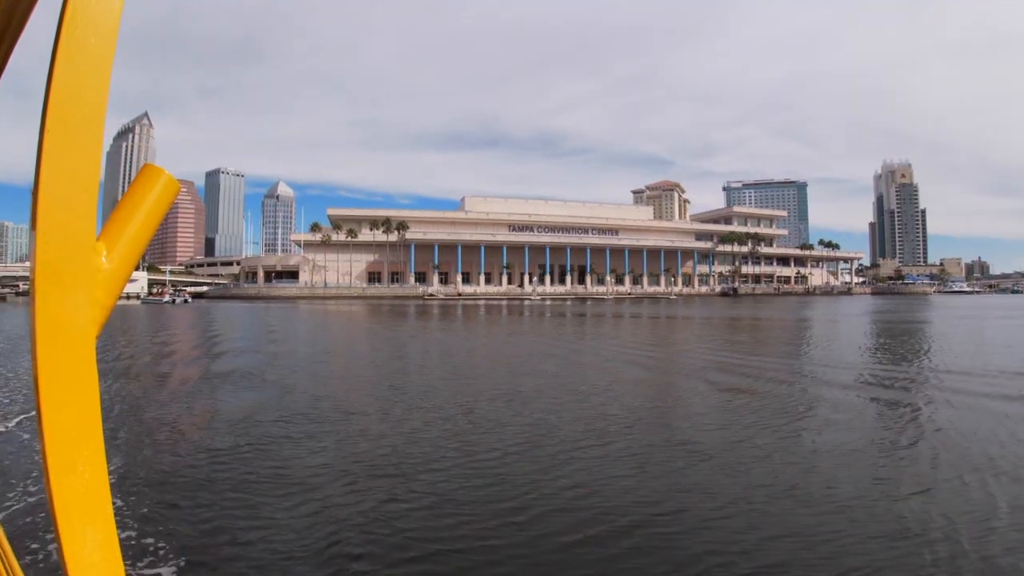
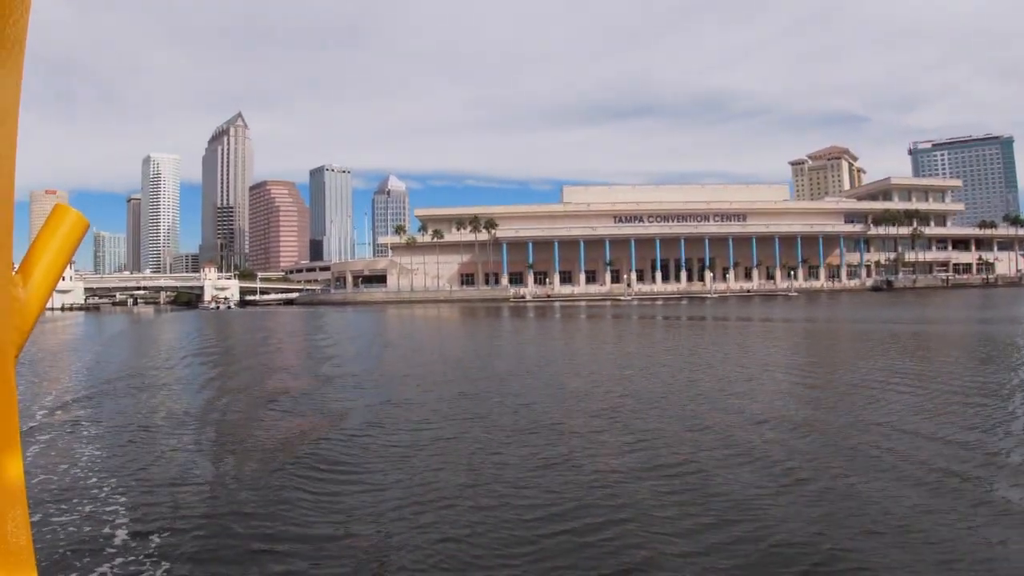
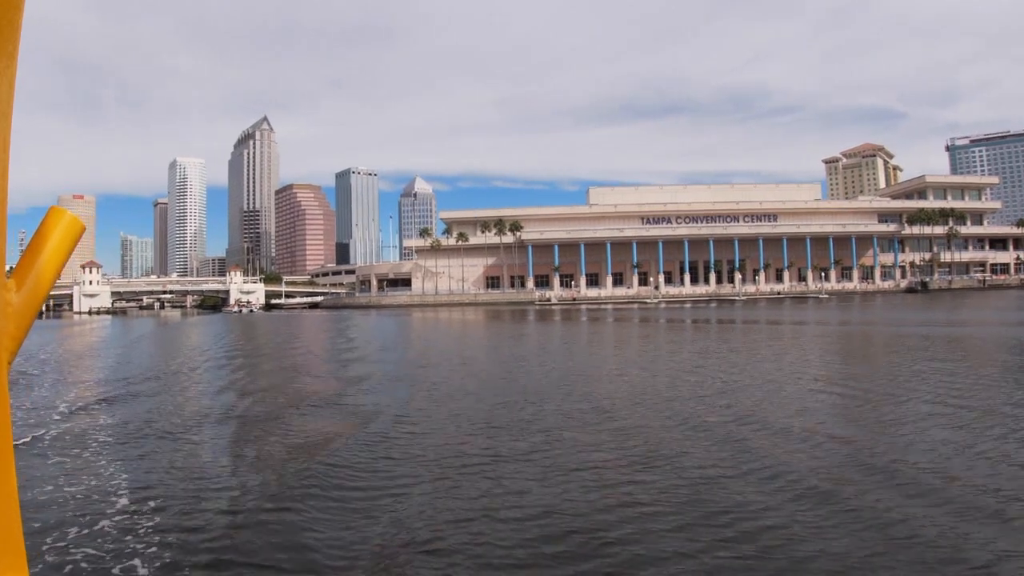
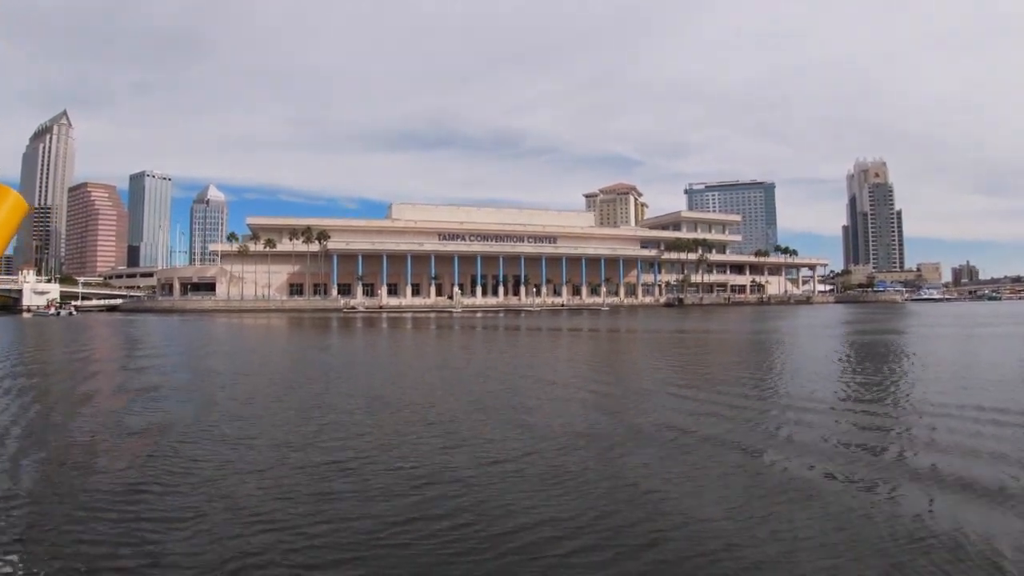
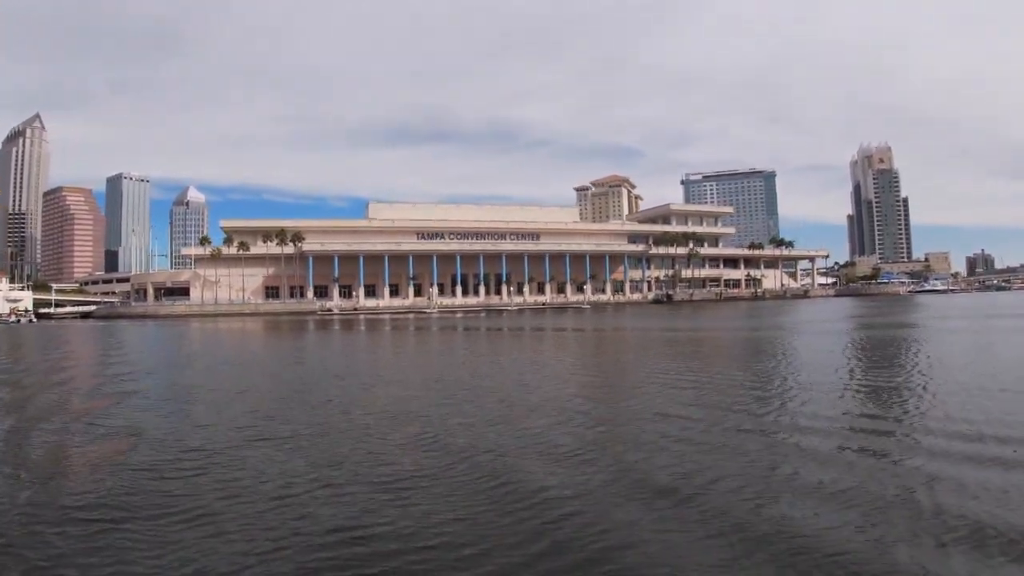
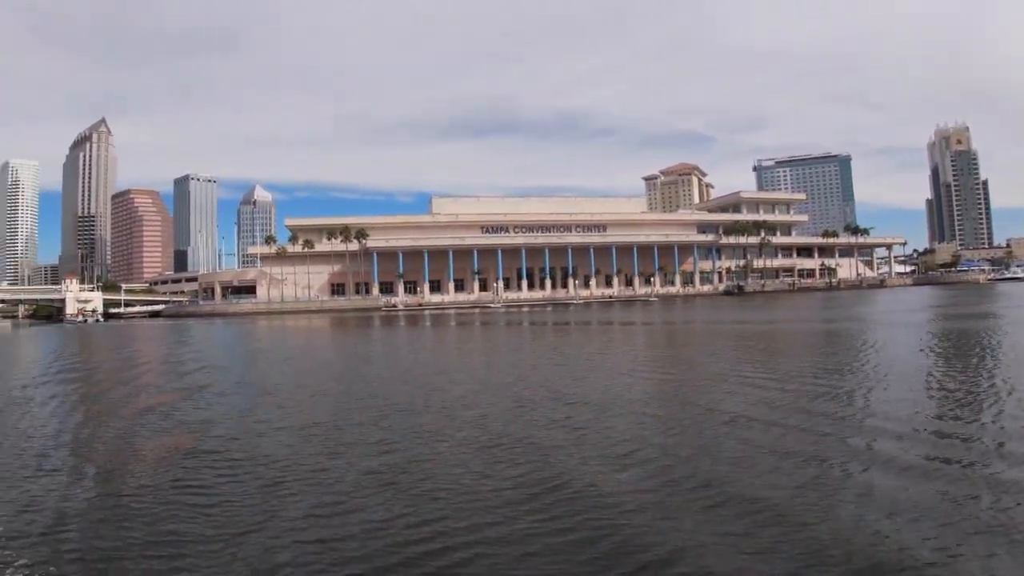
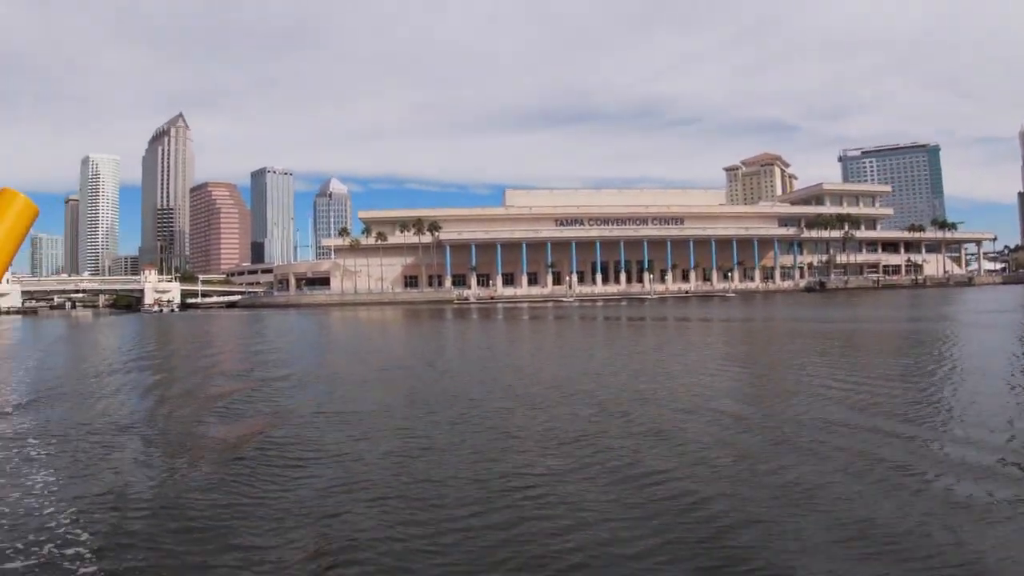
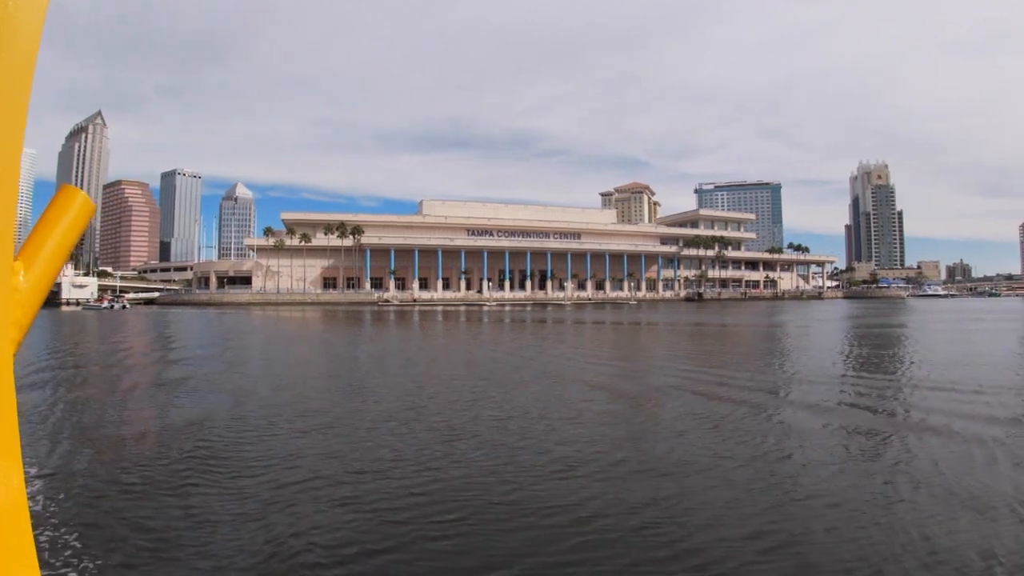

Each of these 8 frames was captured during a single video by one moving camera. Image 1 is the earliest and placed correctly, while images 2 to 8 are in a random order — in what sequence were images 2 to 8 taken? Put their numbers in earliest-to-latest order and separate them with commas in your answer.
8, 4, 5, 6, 7, 2, 3
